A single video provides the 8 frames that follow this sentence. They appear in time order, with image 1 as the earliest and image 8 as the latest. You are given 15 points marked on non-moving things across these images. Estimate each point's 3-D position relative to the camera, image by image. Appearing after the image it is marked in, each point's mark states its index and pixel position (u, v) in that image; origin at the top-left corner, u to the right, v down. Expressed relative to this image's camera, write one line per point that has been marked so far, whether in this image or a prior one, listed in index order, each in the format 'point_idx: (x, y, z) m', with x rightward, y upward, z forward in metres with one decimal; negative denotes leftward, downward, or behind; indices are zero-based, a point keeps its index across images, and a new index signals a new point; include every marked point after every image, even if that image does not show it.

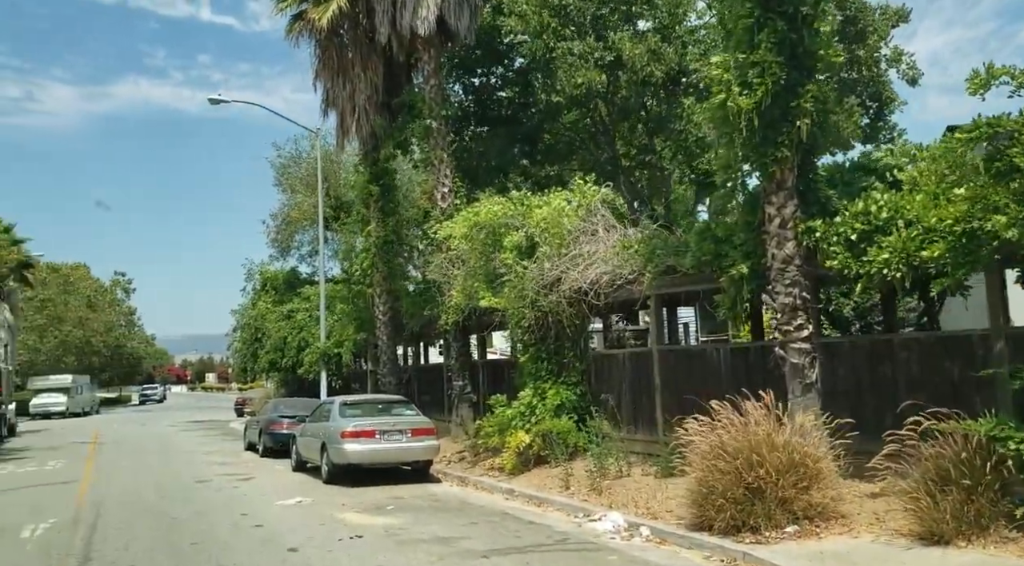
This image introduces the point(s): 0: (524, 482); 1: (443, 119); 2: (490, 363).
0: (+0.2, -3.1, +13.5) m
1: (-1.5, +3.5, +18.6) m
2: (-0.5, -1.7, +18.8) m
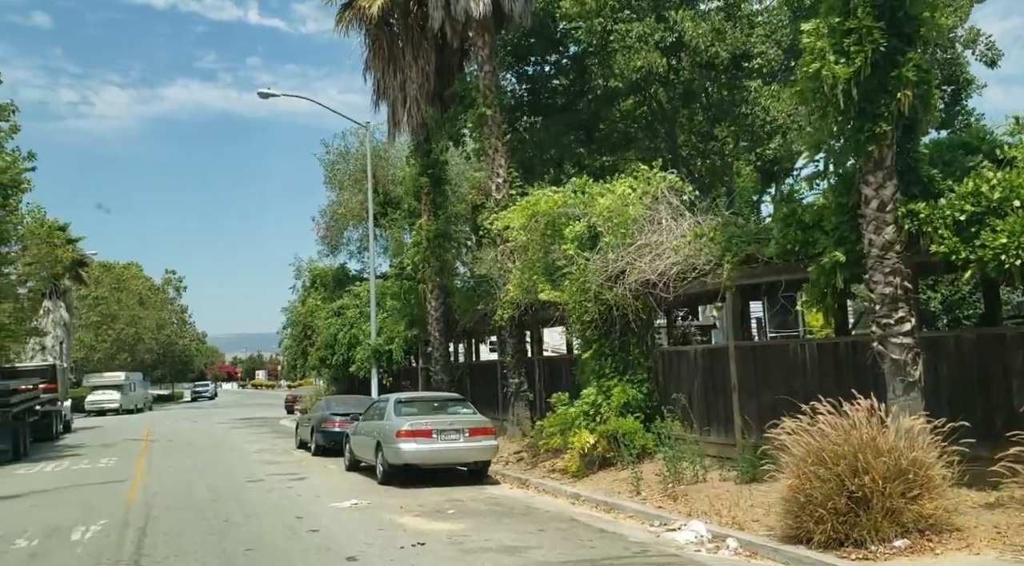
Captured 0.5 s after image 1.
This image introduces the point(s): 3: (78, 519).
0: (+1.1, -3.0, +12.7) m
1: (-0.3, +3.6, +17.9) m
2: (+0.7, -1.6, +18.0) m
3: (-6.3, -3.4, +12.6) m
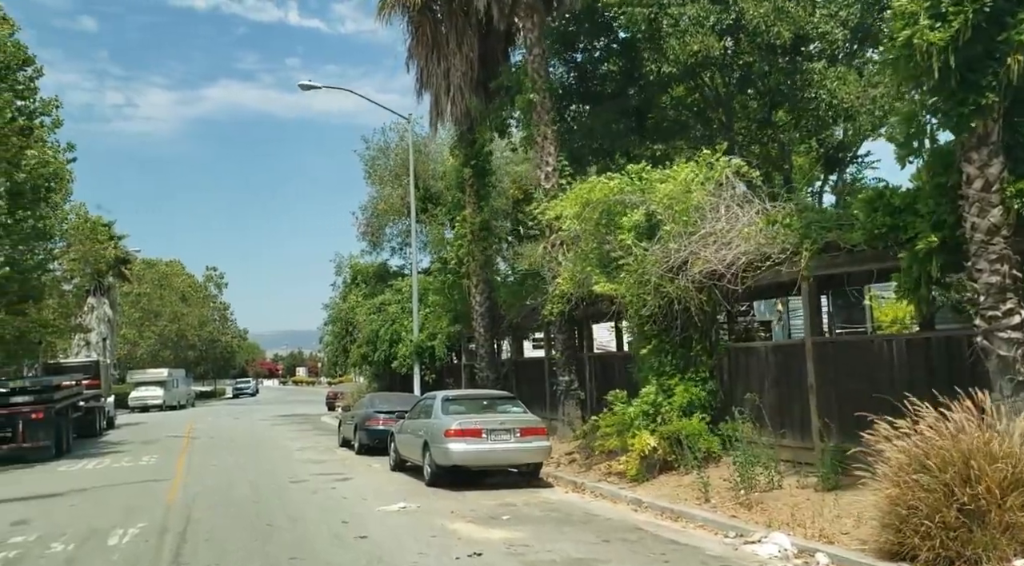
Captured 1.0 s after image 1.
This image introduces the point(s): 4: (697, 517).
0: (+1.9, -2.8, +11.9) m
1: (+0.7, +3.8, +17.1) m
2: (+1.7, -1.5, +17.3) m
3: (-5.5, -3.3, +12.1) m
4: (+2.1, -2.7, +10.0) m
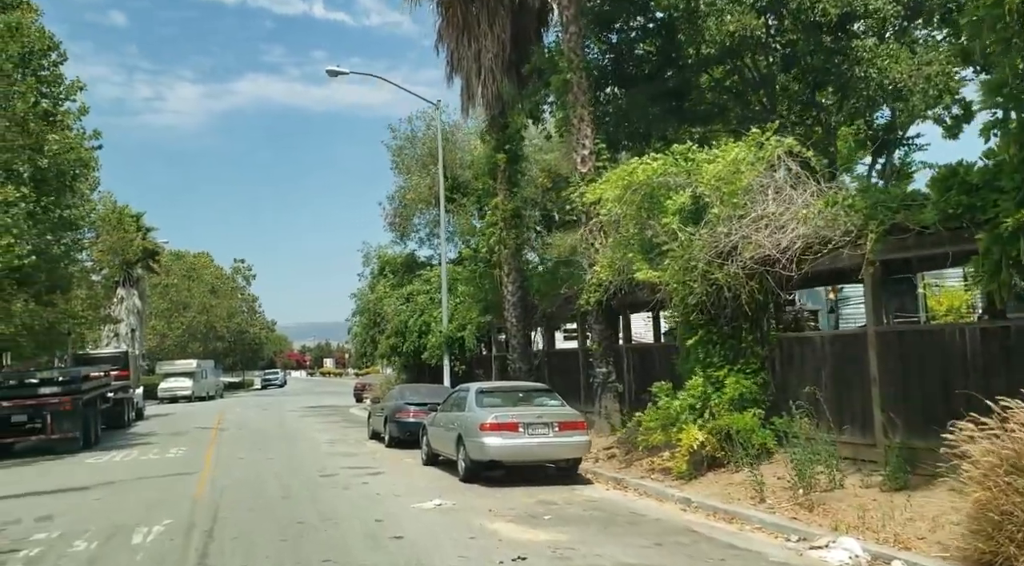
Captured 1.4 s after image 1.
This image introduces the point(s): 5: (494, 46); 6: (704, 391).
0: (+2.4, -2.7, +11.3) m
1: (+1.4, +4.0, +16.4) m
2: (+2.4, -1.2, +16.6) m
3: (-5.0, -3.1, +11.7) m
4: (+2.6, -2.5, +9.4) m
5: (-0.4, +5.3, +19.4) m
6: (+2.7, -1.5, +12.1) m
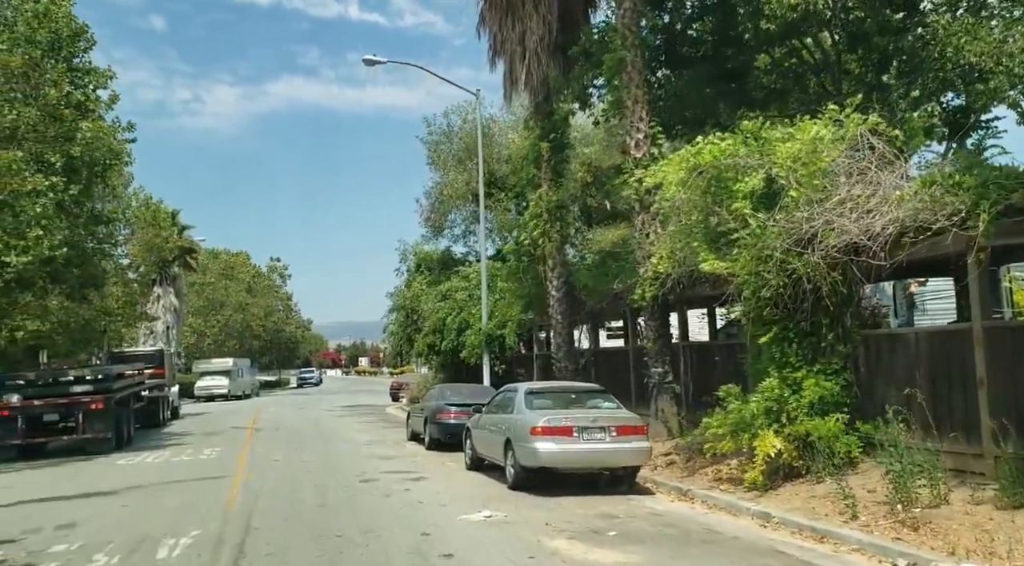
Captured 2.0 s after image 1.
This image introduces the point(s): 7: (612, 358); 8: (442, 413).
0: (+3.1, -2.6, +10.2) m
1: (+2.2, +4.1, +15.4) m
2: (+3.3, -1.1, +15.5) m
3: (-4.3, -3.0, +10.9) m
4: (+3.2, -2.4, +8.3) m
5: (+0.6, +5.4, +18.4) m
6: (+3.4, -1.4, +11.0) m
7: (+2.3, -1.7, +19.9) m
8: (-1.5, -2.8, +18.7) m
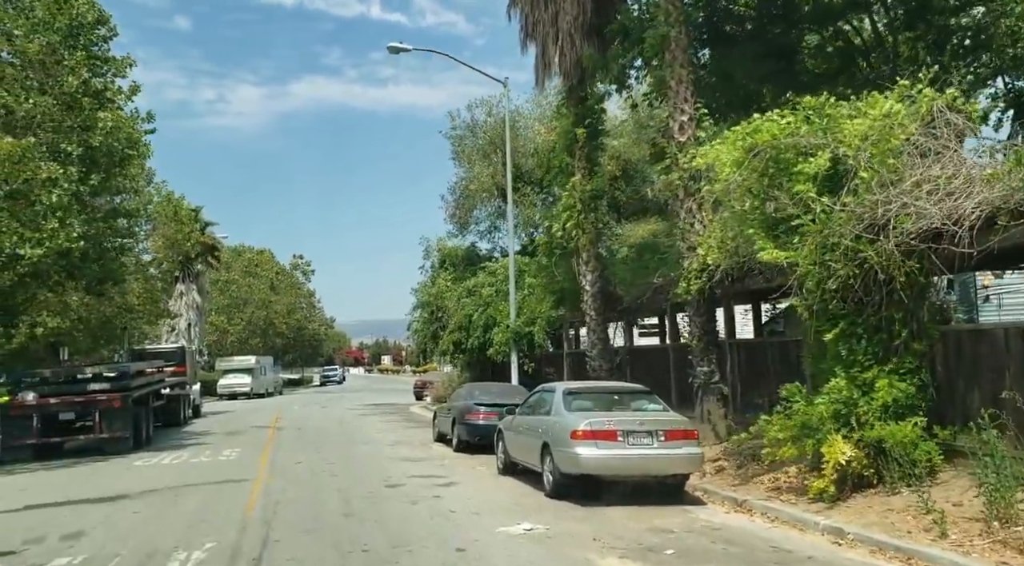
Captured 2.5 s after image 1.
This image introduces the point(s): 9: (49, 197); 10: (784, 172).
0: (+3.6, -2.4, +9.1) m
1: (+2.8, +4.2, +14.4) m
2: (+3.9, -1.0, +14.5) m
3: (-3.8, -2.9, +10.0) m
4: (+3.6, -2.3, +7.2) m
5: (+1.2, +5.5, +17.4) m
6: (+3.8, -1.3, +10.0) m
7: (+3.0, -1.6, +18.9) m
8: (-0.9, -2.7, +17.8) m
9: (-10.1, +1.9, +19.0) m
10: (+3.4, +1.4, +10.8) m
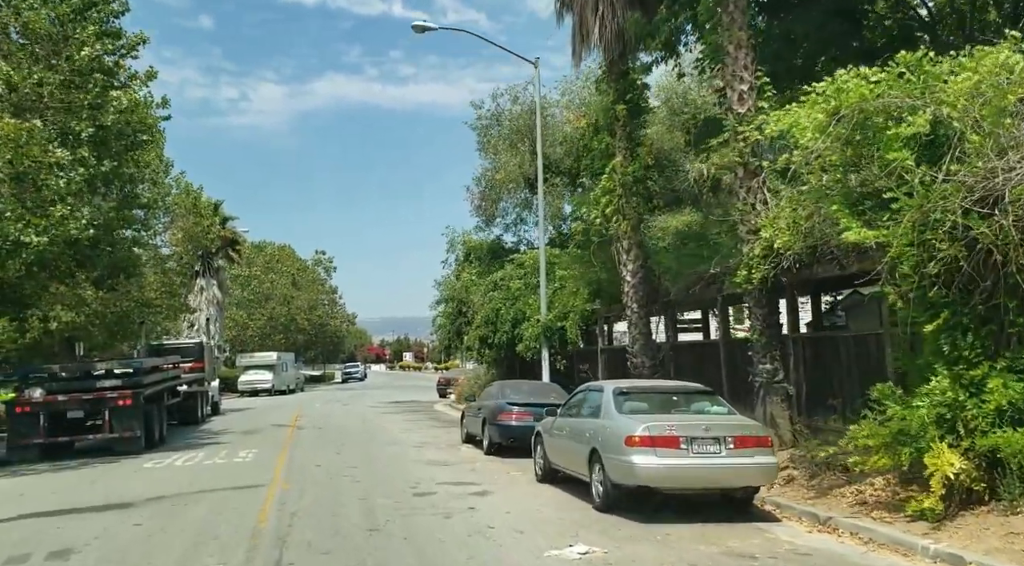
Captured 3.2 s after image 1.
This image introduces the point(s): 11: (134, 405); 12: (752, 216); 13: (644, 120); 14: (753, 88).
0: (+4.0, -2.3, +7.7) m
1: (+3.4, +4.4, +12.9) m
2: (+4.4, -0.8, +13.0) m
3: (-3.3, -2.7, +8.8) m
4: (+4.0, -2.1, +5.8) m
5: (+1.9, +5.7, +16.0) m
6: (+4.3, -1.1, +8.5) m
7: (+3.7, -1.4, +17.5) m
8: (-0.2, -2.5, +16.5) m
9: (-9.4, +2.1, +17.9) m
10: (+3.9, +1.5, +9.4) m
11: (-8.7, -2.8, +20.0) m
12: (+3.4, +1.0, +12.4) m
13: (+2.7, +3.3, +17.5) m
14: (+3.6, +2.9, +13.0) m
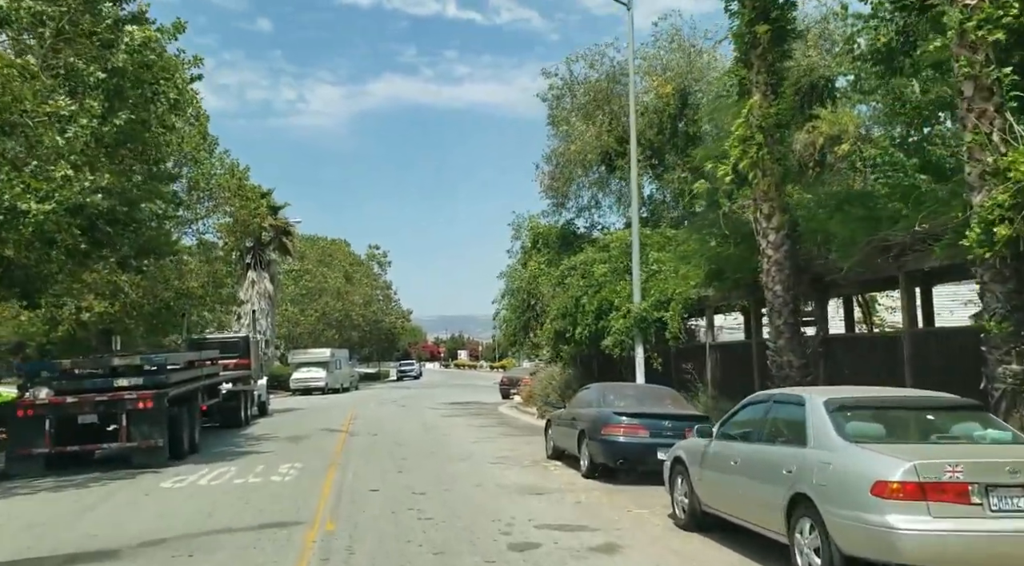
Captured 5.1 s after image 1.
0: (+5.1, -1.9, +3.8) m
1: (+4.8, +4.8, +9.0) m
2: (+5.8, -0.4, +9.1) m
3: (-2.2, -2.4, +5.3) m
4: (+5.0, -1.8, +1.9) m
5: (+3.5, +6.1, +12.2) m
6: (+5.4, -0.8, +4.6) m
7: (+5.3, -1.0, +13.5) m
8: (+1.4, -2.1, +12.8) m
9: (-7.7, +2.4, +14.8) m
10: (+5.1, +1.9, +5.4) m
11: (-6.8, -2.4, +16.8) m
12: (+4.7, +1.4, +8.5) m
13: (+4.3, +3.7, +13.6) m
14: (+5.0, +3.2, +9.1) m
